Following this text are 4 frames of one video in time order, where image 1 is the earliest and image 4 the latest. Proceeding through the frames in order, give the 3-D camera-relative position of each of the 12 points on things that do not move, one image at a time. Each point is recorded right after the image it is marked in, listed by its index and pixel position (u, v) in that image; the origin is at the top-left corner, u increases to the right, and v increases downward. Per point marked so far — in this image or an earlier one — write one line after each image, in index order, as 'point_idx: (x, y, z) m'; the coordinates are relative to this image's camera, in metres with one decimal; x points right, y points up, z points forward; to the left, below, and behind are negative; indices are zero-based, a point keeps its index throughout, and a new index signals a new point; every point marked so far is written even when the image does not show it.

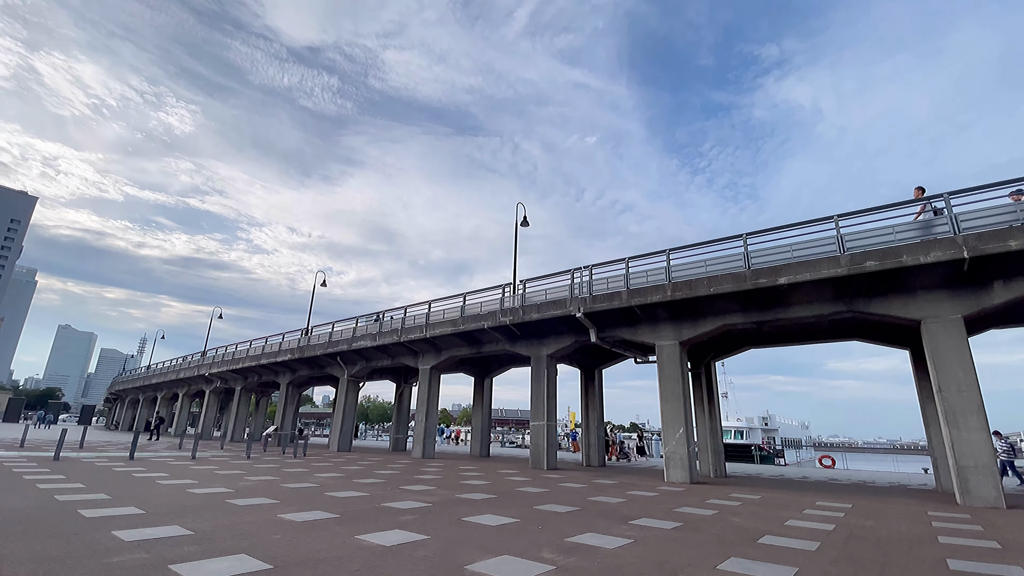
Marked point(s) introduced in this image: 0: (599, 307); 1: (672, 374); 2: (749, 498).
0: (+3.3, -0.8, +17.5) m
1: (+5.8, -3.1, +16.7) m
2: (+6.4, -5.7, +12.5) m
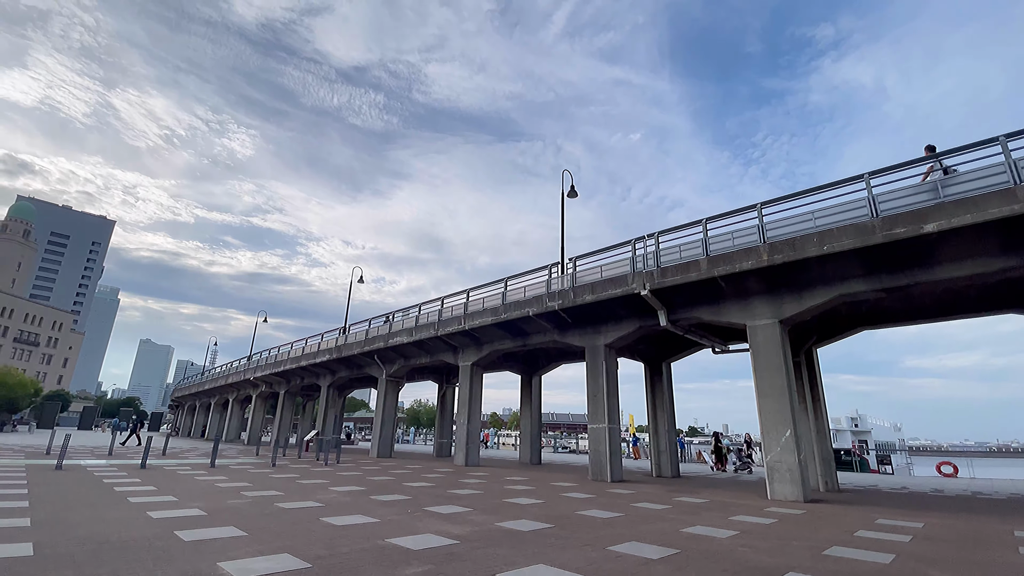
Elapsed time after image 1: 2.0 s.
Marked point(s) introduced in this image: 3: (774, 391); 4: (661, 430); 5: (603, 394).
0: (+4.9, +0.2, +14.1) m
1: (+7.3, -2.1, +13.1) m
2: (+7.6, -4.6, +8.8) m
3: (+7.3, -2.9, +12.9) m
4: (+6.2, -5.9, +19.3) m
5: (+3.3, -3.8, +16.6) m
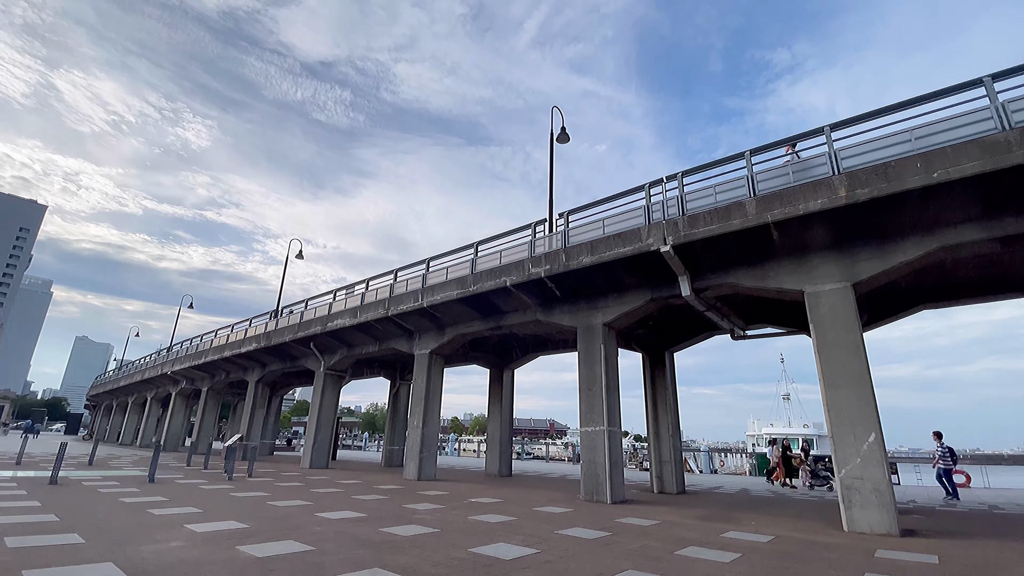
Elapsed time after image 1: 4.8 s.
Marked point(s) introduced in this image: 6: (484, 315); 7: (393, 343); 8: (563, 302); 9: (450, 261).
0: (+4.3, +1.2, +10.4) m
1: (+6.8, -1.1, +9.5) m
2: (+7.3, -3.5, +5.3) m
3: (+6.7, -1.9, +9.3) m
4: (+5.1, -5.0, +15.6) m
5: (+2.4, -2.7, +12.7) m
6: (-1.0, -0.9, +16.5) m
7: (-5.0, -2.3, +19.6) m
8: (+1.6, -0.4, +14.2) m
9: (-2.2, +1.0, +16.7) m
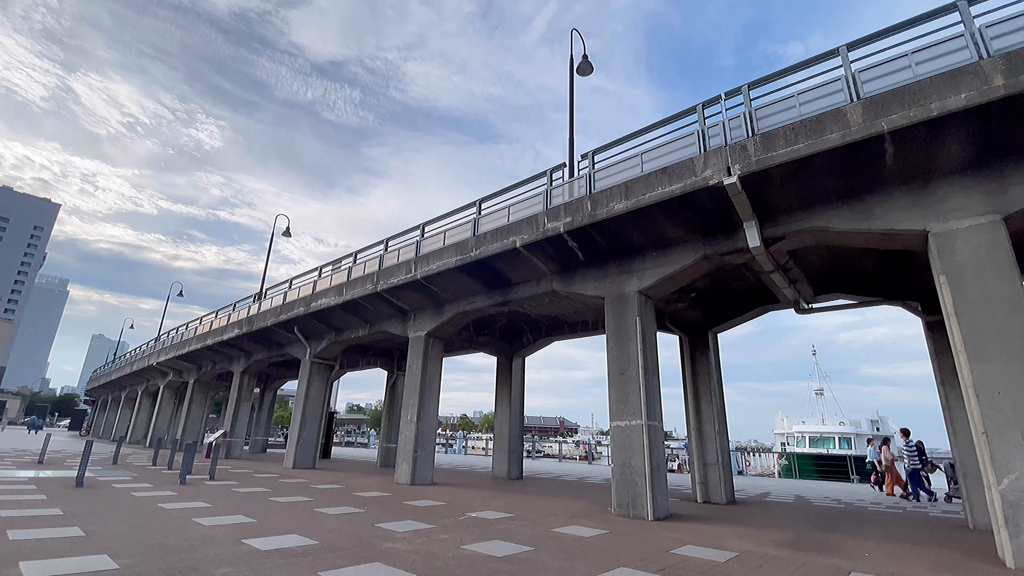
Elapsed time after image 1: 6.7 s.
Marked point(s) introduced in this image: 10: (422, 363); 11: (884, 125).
0: (+4.5, +2.2, +7.6) m
1: (+7.0, -0.2, +6.7) m
2: (+7.4, -2.6, +2.4) m
3: (+6.9, -0.9, +6.5) m
4: (+5.4, -4.0, +12.8) m
5: (+2.7, -1.8, +10.0) m
6: (-0.7, 0.0, +13.8) m
7: (-4.6, -1.4, +17.0) m
8: (+1.8, +0.5, +11.5) m
9: (-1.9, +1.9, +14.0) m
10: (-2.9, -2.4, +15.2) m
11: (+5.5, +2.5, +6.9) m
